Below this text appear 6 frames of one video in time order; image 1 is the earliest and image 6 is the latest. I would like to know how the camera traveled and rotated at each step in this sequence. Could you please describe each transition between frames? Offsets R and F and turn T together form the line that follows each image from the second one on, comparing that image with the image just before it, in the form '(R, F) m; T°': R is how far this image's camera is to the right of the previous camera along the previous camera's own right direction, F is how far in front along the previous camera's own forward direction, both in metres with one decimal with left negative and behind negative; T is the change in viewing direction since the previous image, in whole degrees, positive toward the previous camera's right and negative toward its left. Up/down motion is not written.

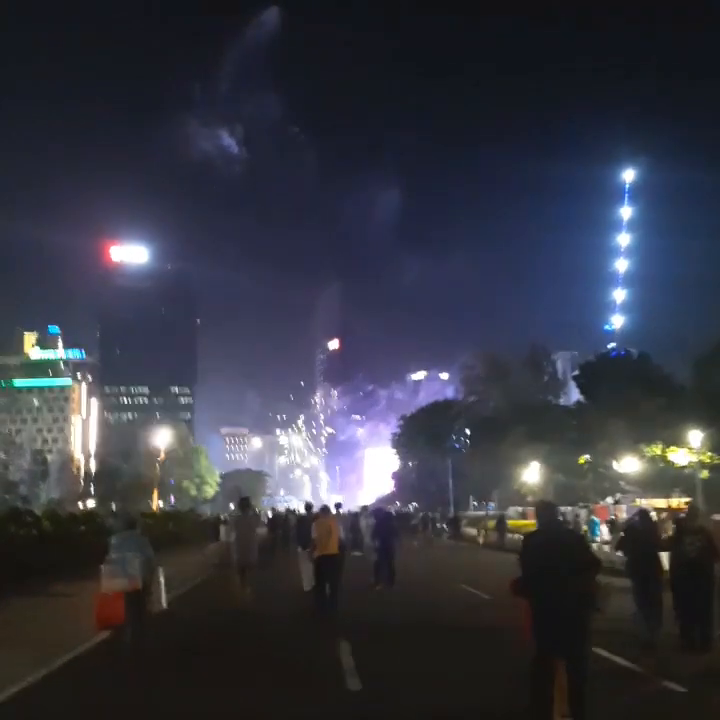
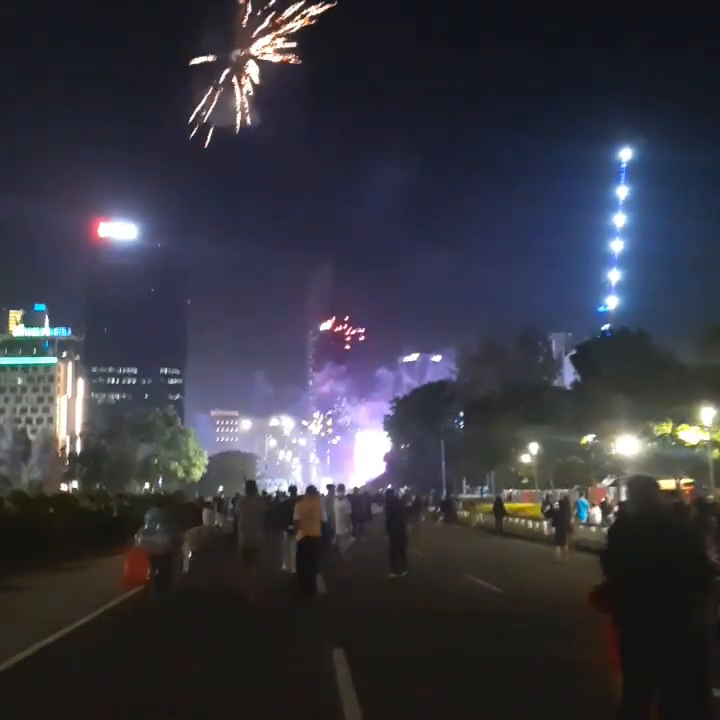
(0.0, +1.1) m; 0°
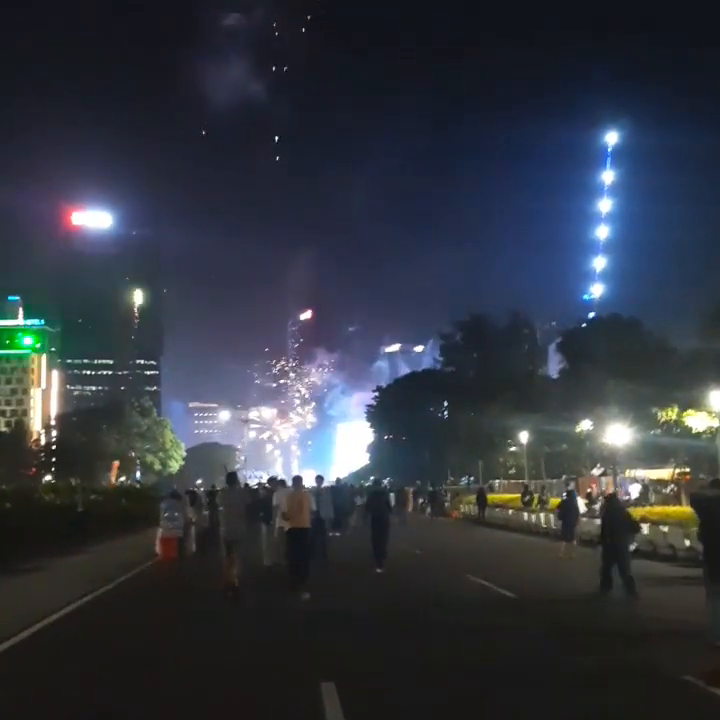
(0.0, +1.3) m; +1°
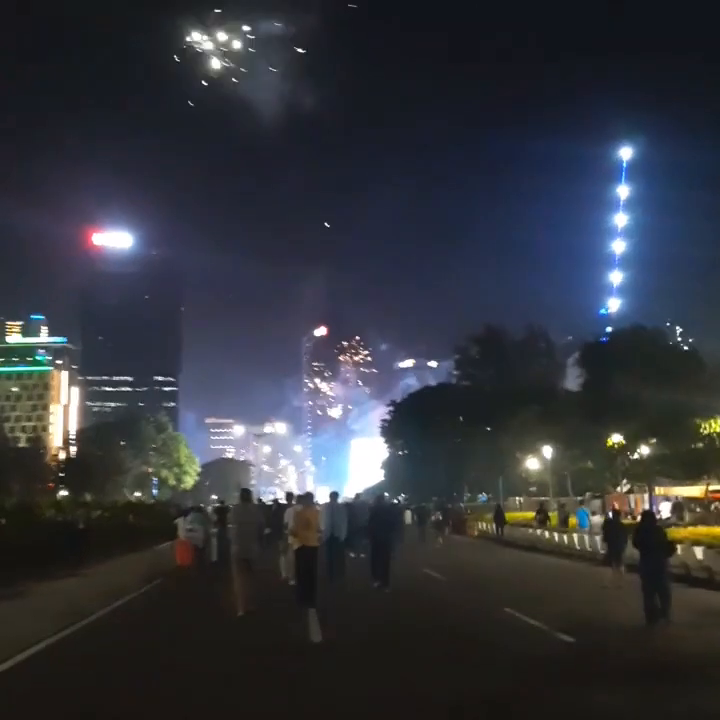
(-0.1, +1.0) m; -1°
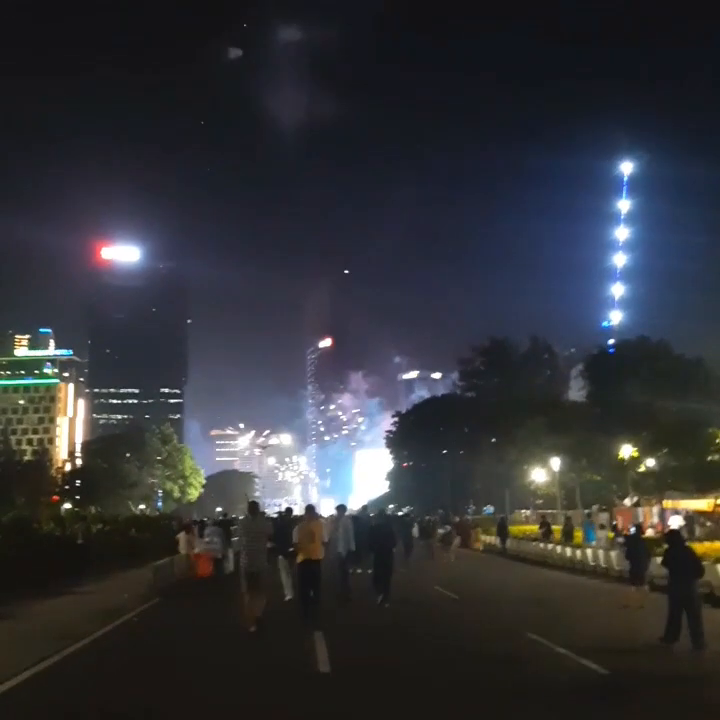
(0.0, +0.3) m; 0°
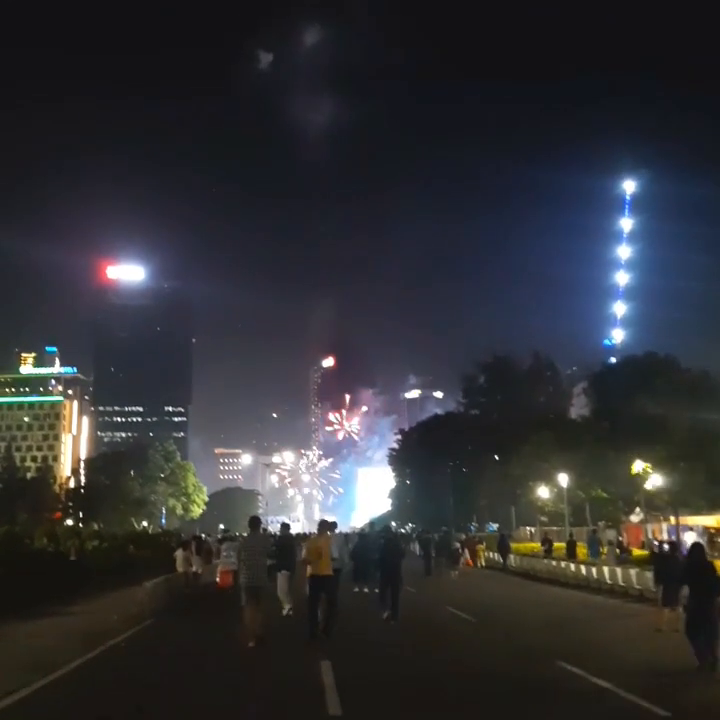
(0.0, +0.5) m; 0°
